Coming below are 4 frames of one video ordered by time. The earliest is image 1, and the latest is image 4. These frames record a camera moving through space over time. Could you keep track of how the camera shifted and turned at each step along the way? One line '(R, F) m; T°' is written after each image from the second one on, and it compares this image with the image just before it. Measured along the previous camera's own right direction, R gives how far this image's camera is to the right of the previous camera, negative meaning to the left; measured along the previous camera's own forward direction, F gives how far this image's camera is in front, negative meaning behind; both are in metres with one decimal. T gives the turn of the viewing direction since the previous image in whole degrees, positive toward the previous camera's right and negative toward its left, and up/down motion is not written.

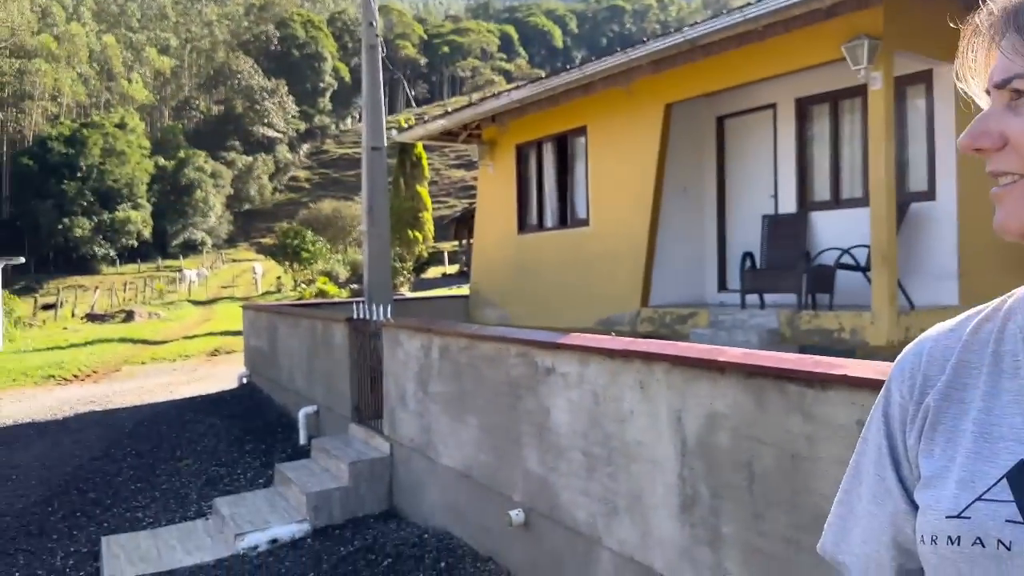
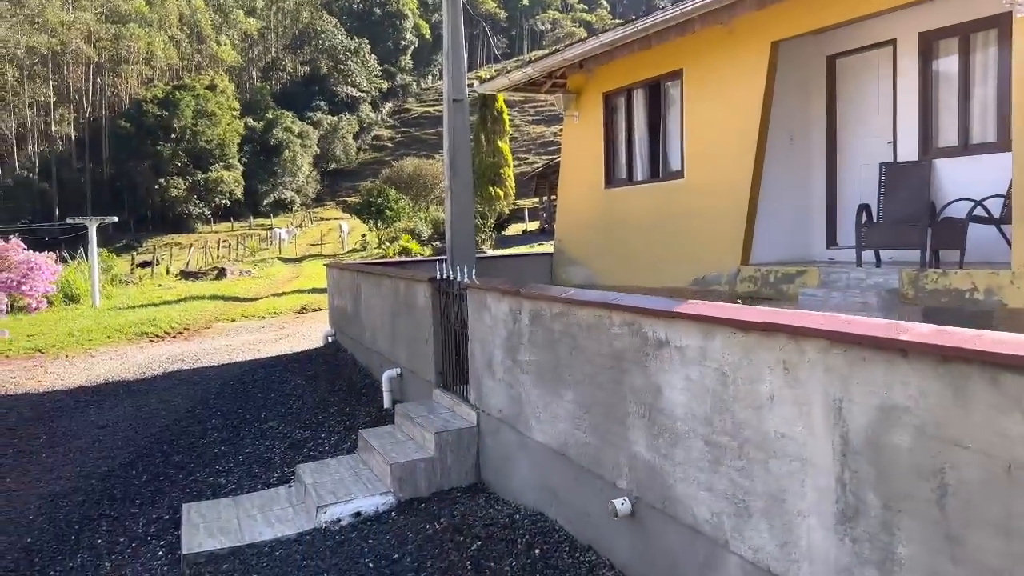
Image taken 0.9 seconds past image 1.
(-0.1, +0.4) m; -6°
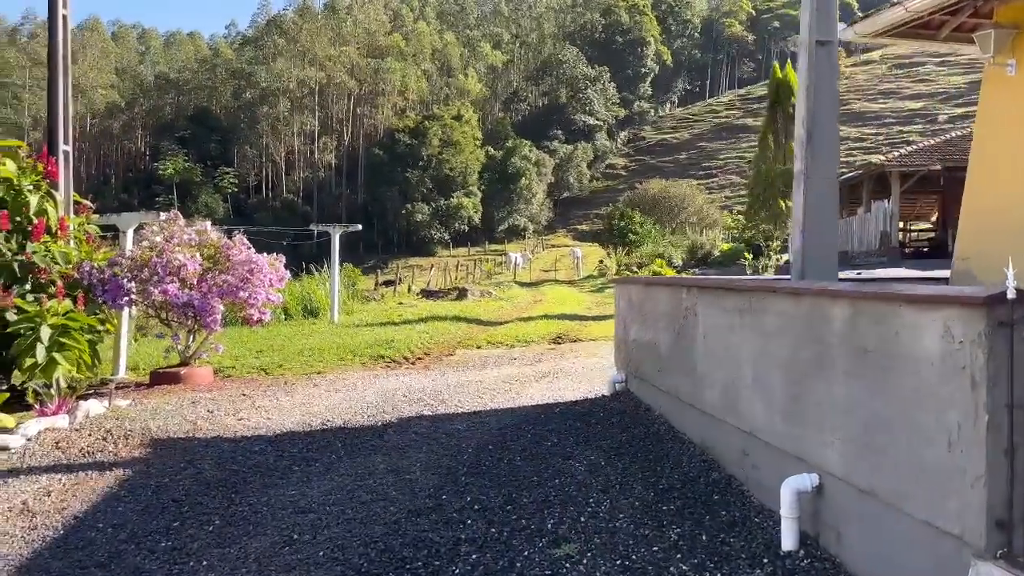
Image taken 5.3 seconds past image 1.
(-1.2, +2.7) m; -16°
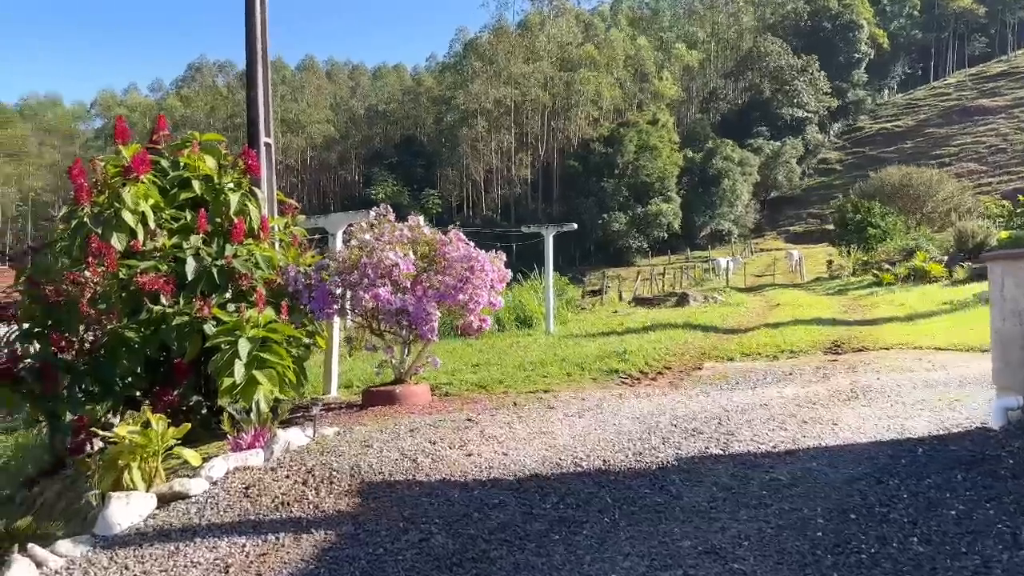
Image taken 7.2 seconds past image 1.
(-0.6, +1.6) m; -14°
